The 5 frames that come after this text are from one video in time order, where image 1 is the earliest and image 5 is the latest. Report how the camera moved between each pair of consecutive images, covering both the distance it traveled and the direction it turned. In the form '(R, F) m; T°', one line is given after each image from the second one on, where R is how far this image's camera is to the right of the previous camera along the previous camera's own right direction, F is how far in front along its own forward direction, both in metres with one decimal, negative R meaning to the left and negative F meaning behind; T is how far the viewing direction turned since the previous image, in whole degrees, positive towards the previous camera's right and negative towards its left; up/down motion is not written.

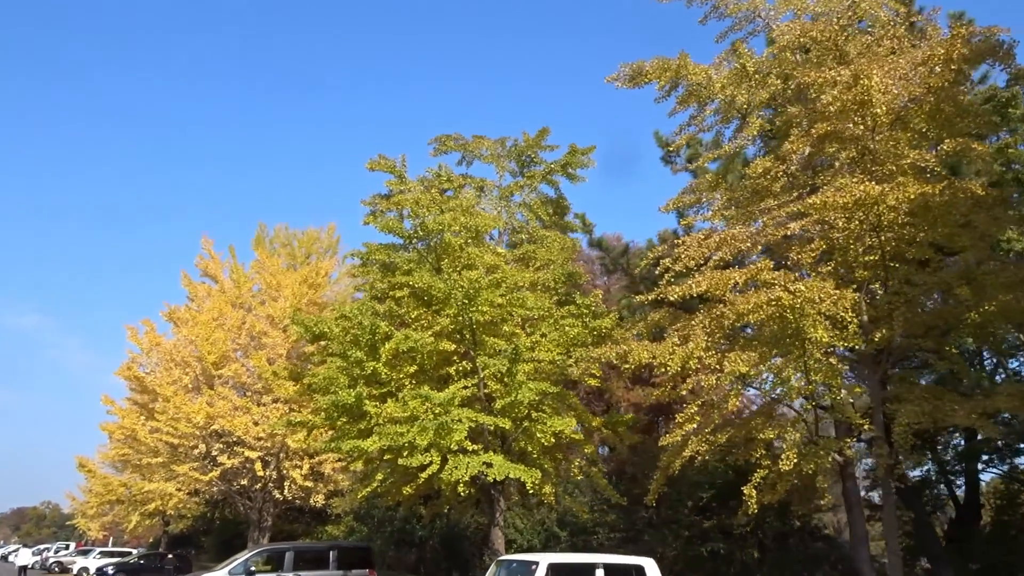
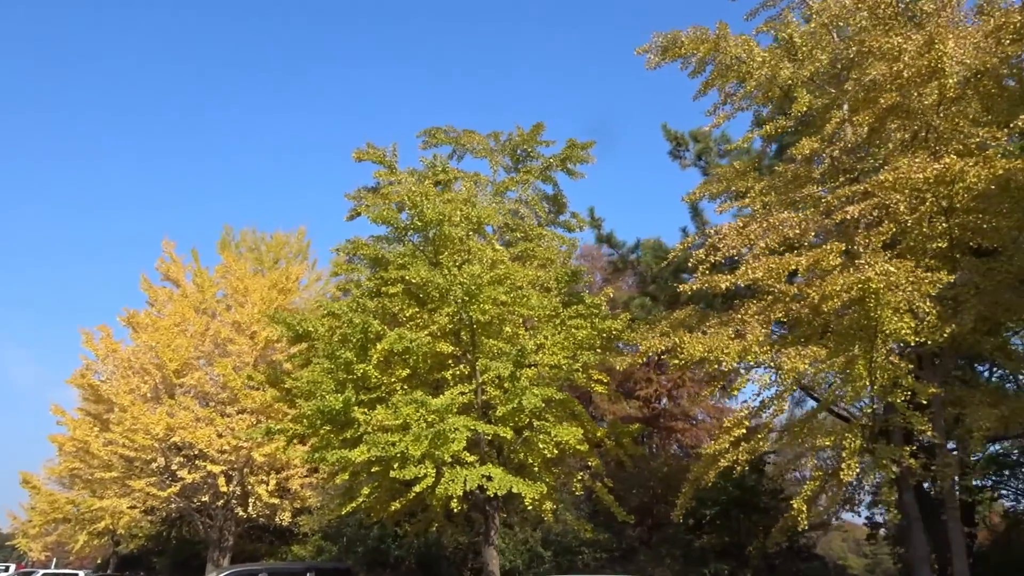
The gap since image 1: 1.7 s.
(-0.7, +1.1) m; +3°
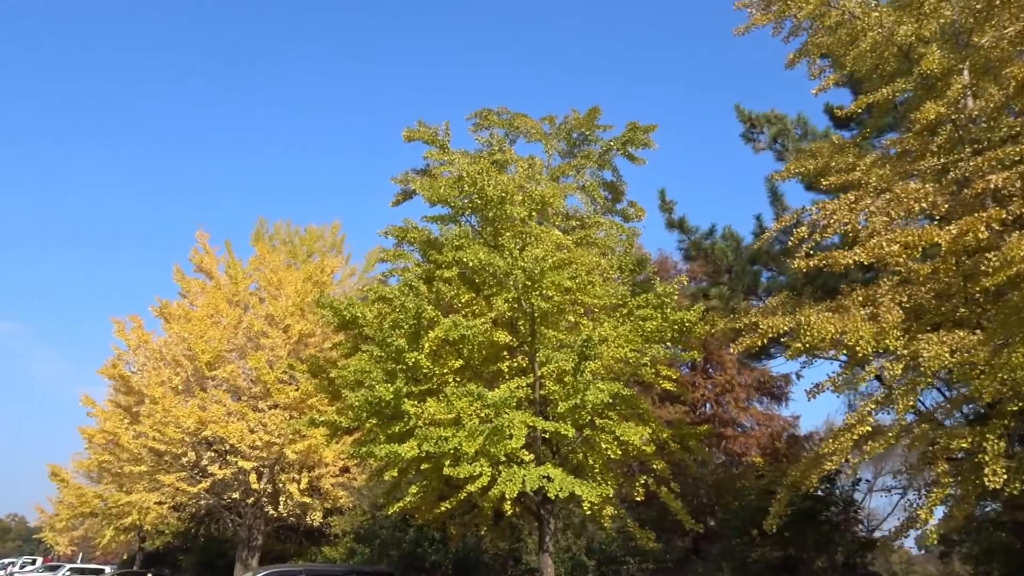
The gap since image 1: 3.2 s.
(-0.6, +1.0) m; -2°
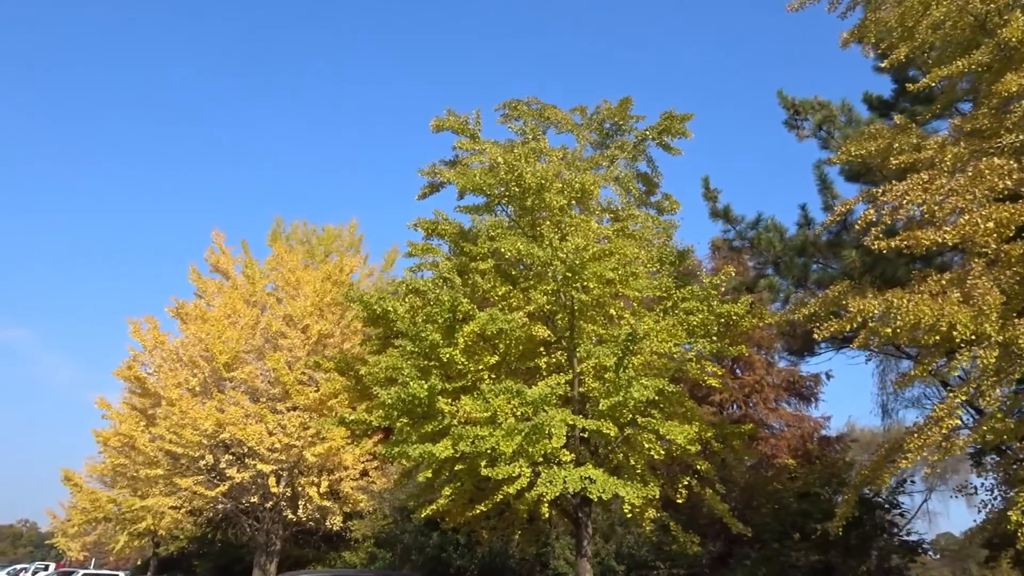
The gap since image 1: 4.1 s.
(-0.4, +0.5) m; -1°
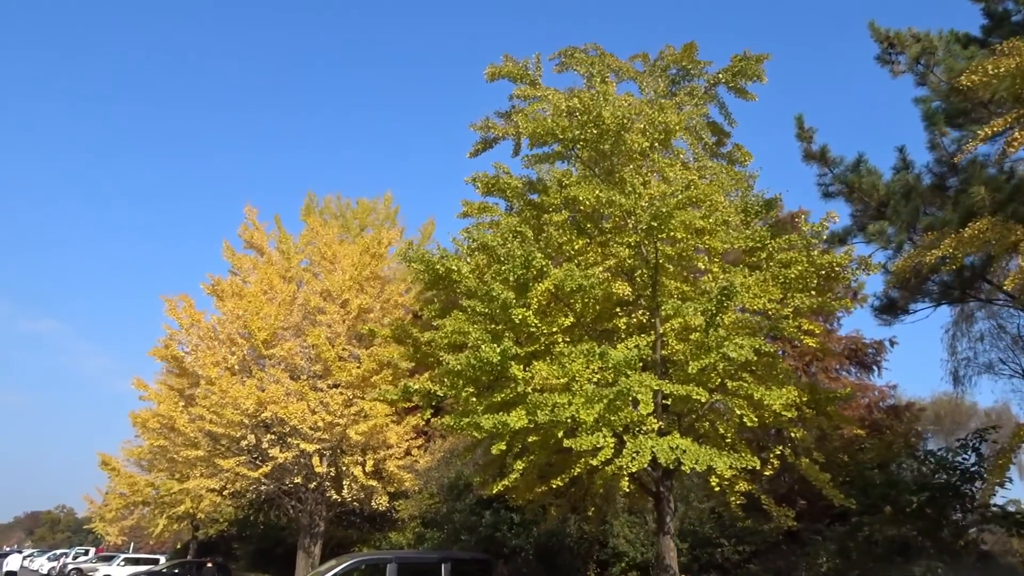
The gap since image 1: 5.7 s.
(-0.8, +1.0) m; -2°
